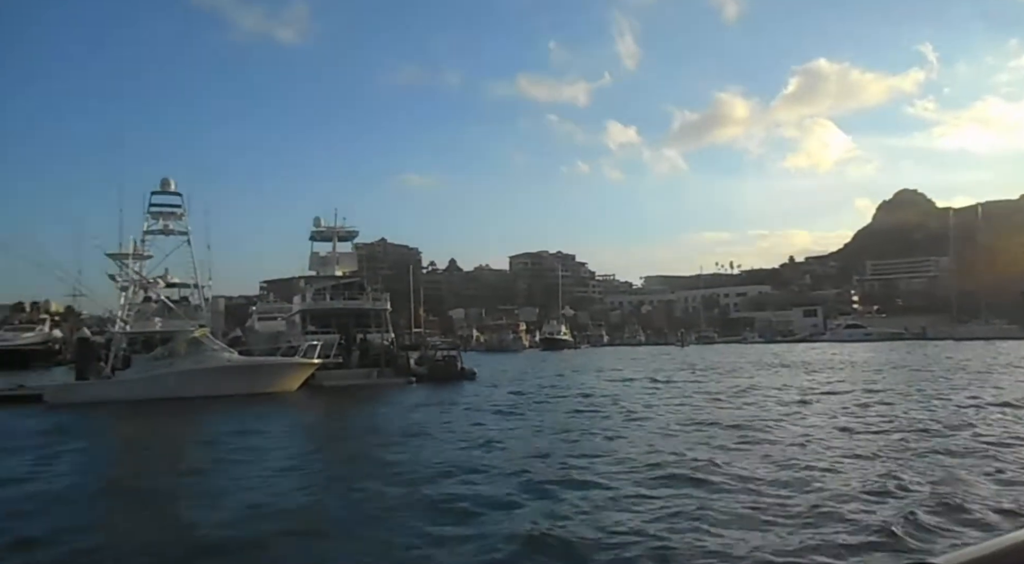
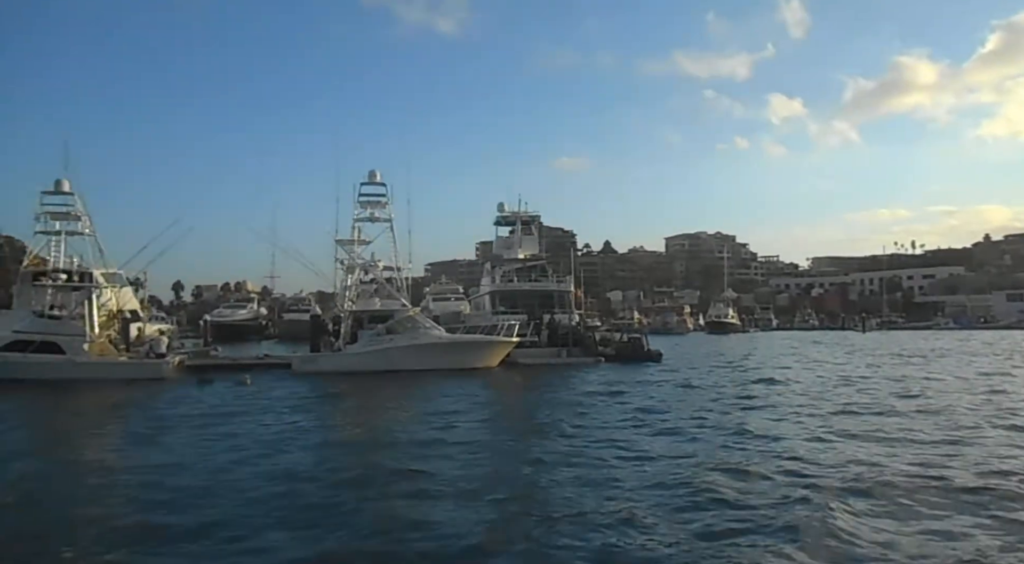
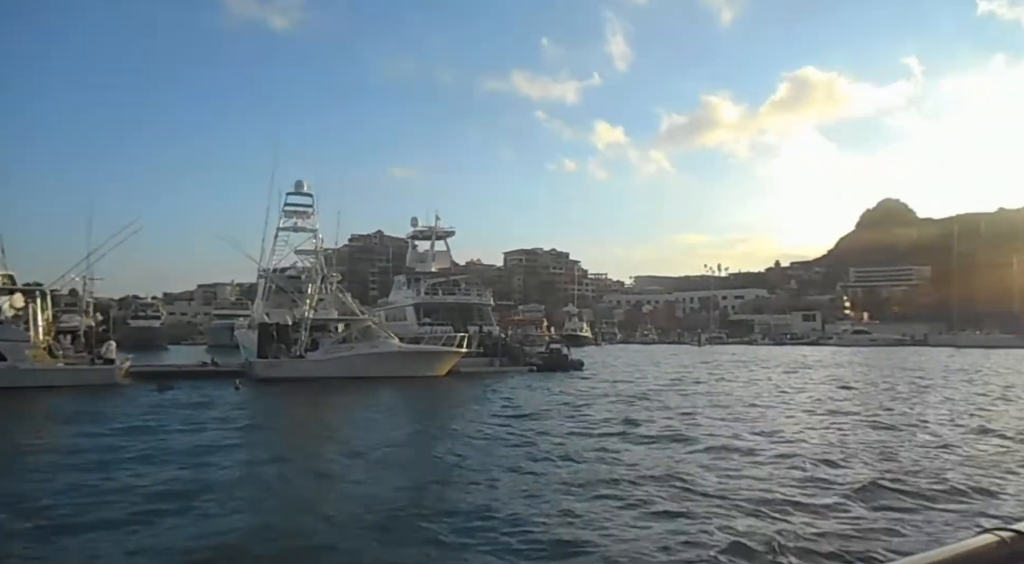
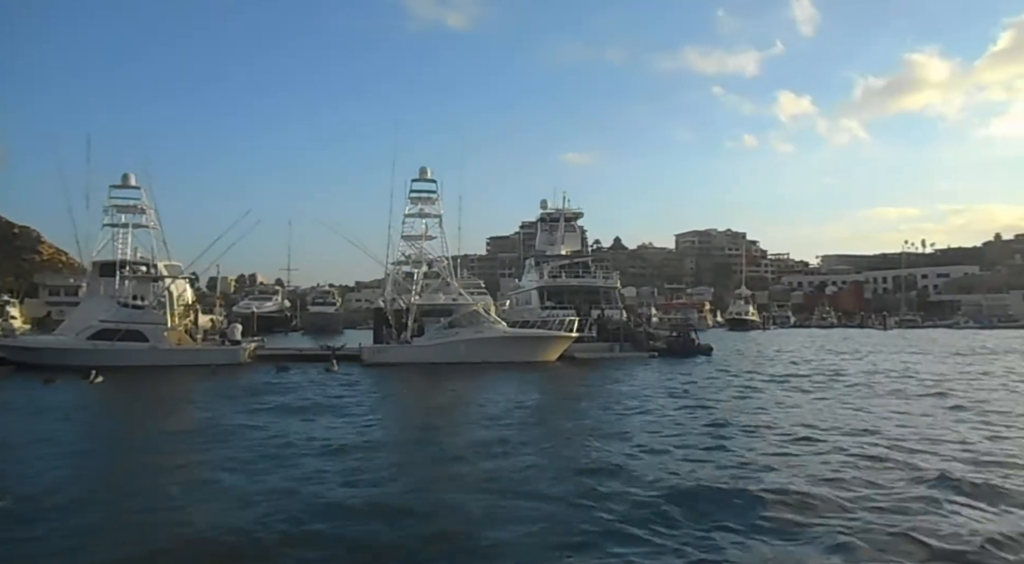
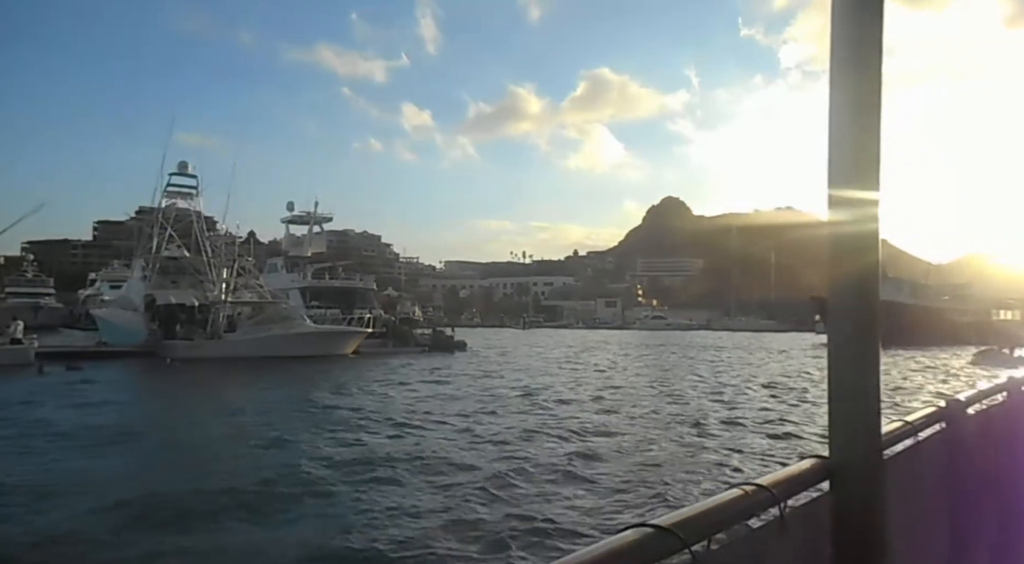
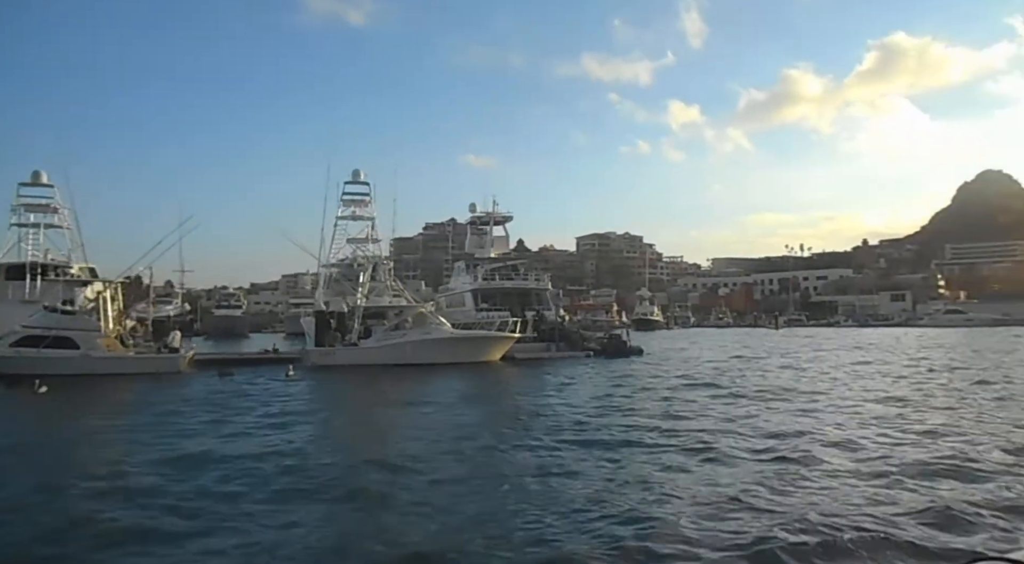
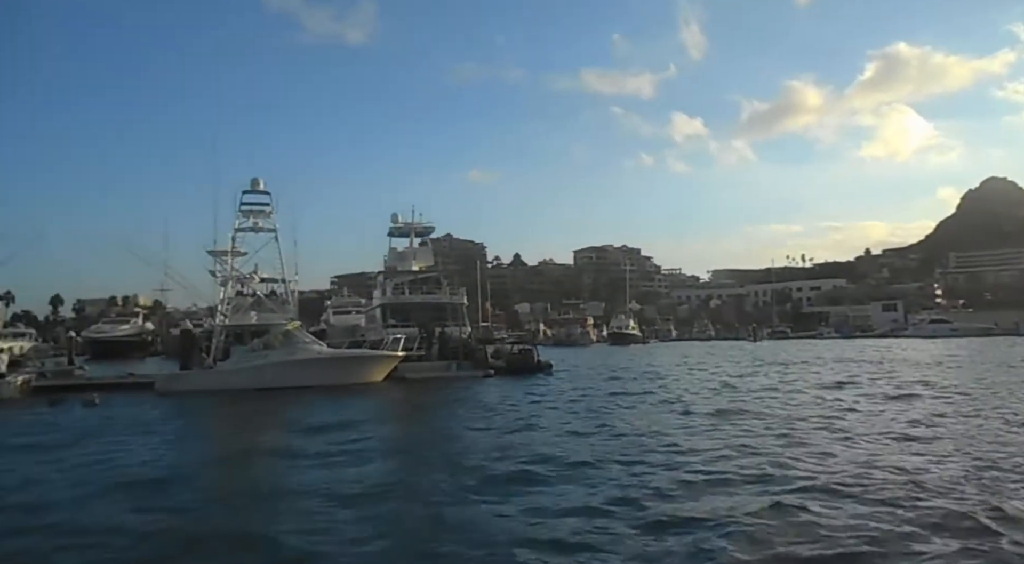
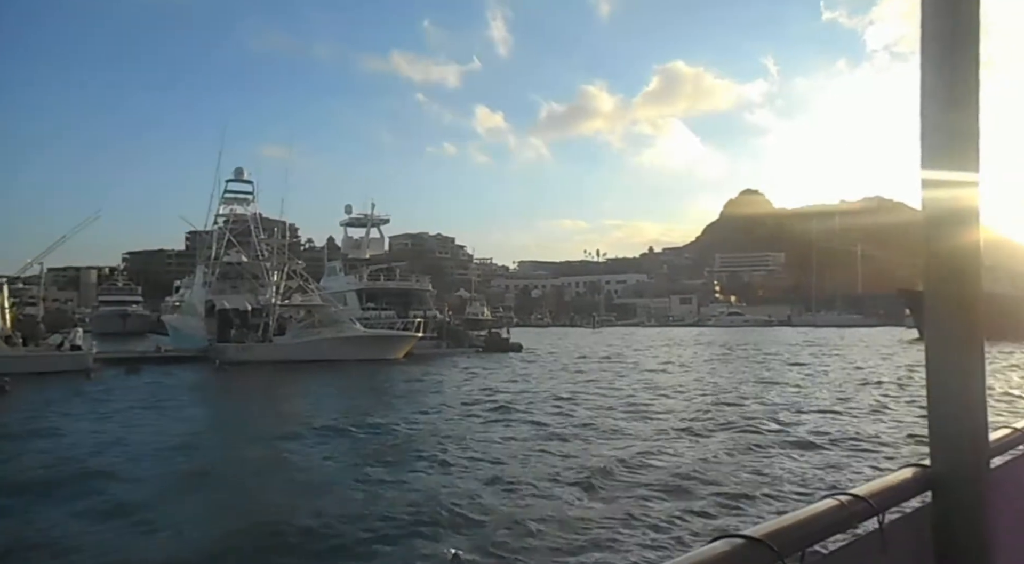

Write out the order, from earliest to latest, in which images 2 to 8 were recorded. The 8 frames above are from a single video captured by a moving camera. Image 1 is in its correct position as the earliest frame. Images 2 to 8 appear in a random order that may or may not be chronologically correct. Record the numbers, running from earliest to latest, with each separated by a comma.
7, 2, 4, 6, 3, 8, 5
